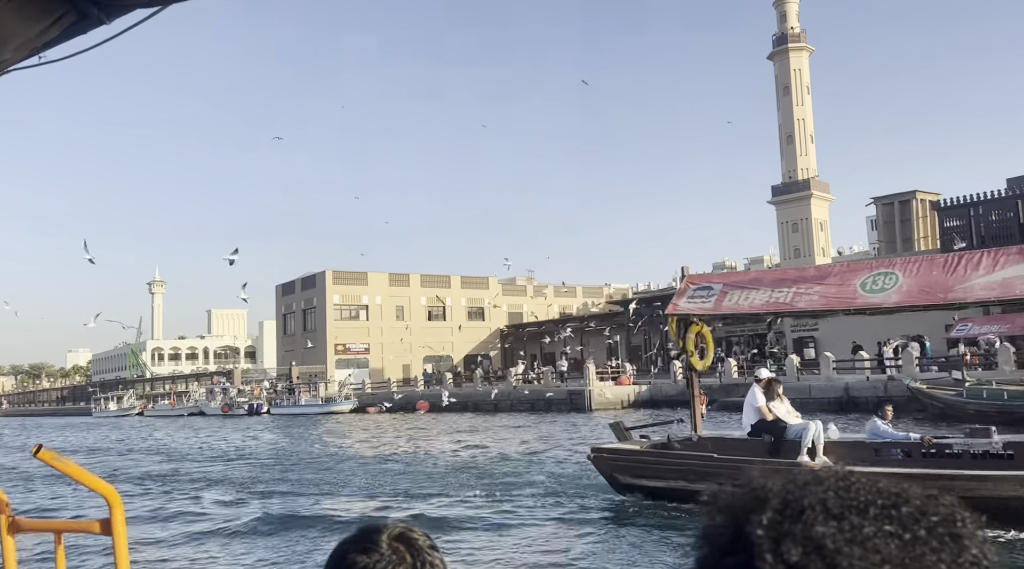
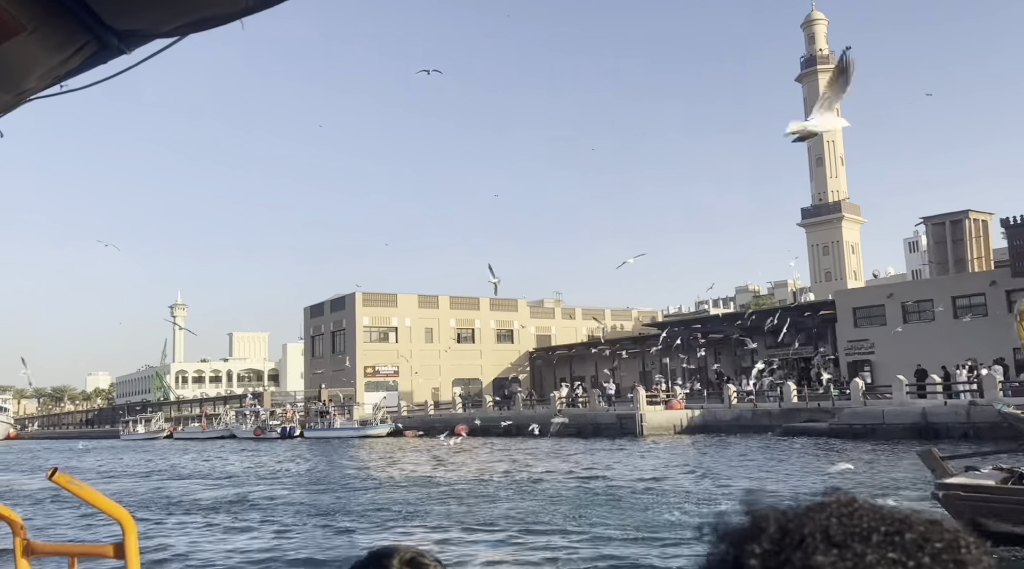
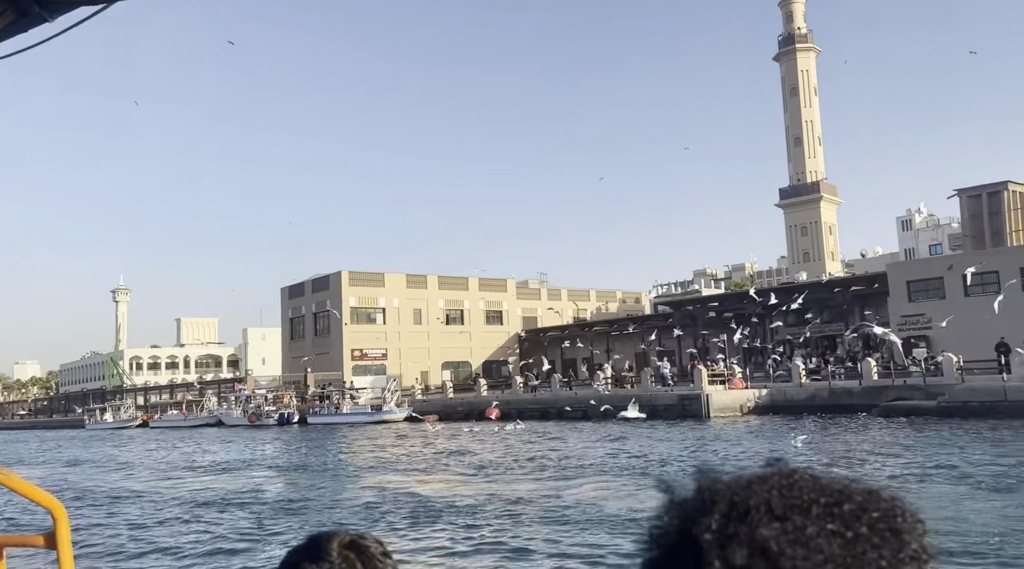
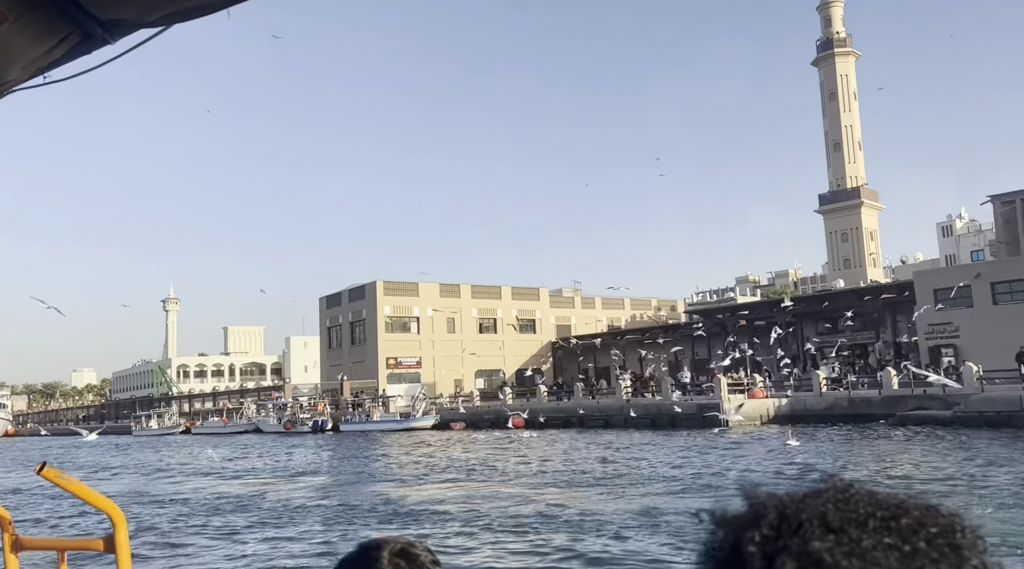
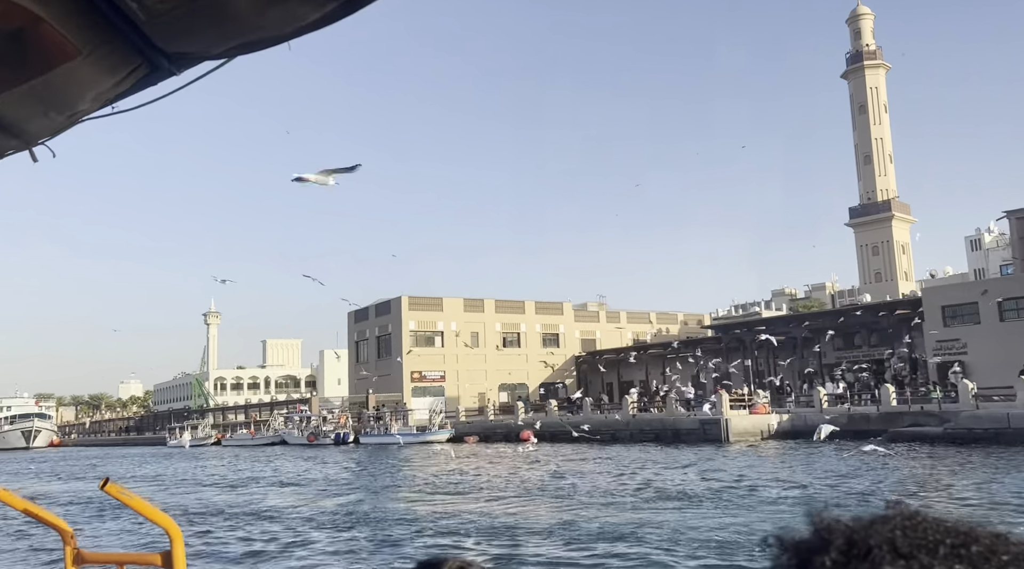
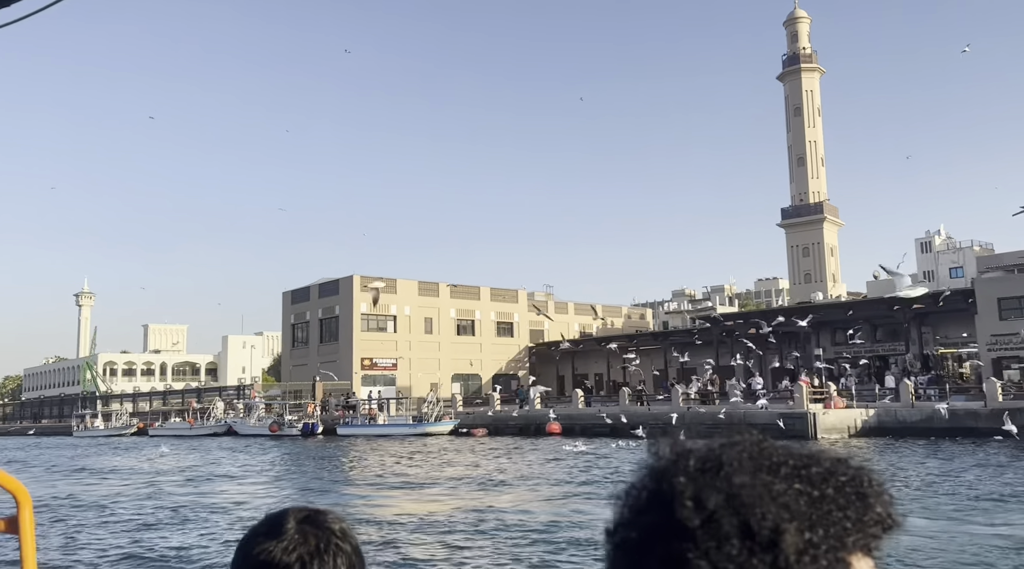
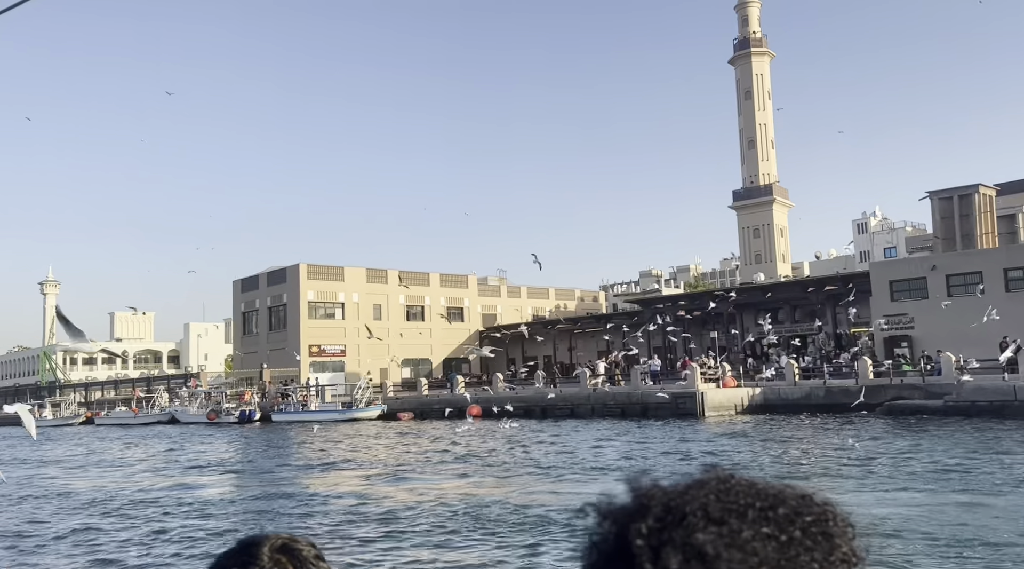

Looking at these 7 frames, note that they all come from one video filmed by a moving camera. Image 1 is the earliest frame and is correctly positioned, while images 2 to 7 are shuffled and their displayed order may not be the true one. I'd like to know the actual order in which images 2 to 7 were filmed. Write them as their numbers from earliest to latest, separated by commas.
2, 5, 4, 3, 7, 6
